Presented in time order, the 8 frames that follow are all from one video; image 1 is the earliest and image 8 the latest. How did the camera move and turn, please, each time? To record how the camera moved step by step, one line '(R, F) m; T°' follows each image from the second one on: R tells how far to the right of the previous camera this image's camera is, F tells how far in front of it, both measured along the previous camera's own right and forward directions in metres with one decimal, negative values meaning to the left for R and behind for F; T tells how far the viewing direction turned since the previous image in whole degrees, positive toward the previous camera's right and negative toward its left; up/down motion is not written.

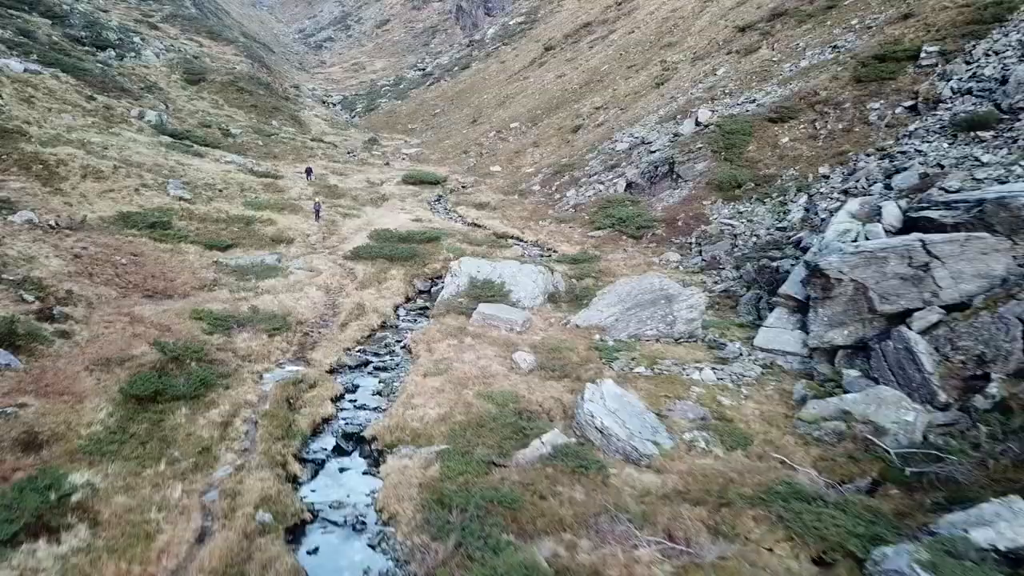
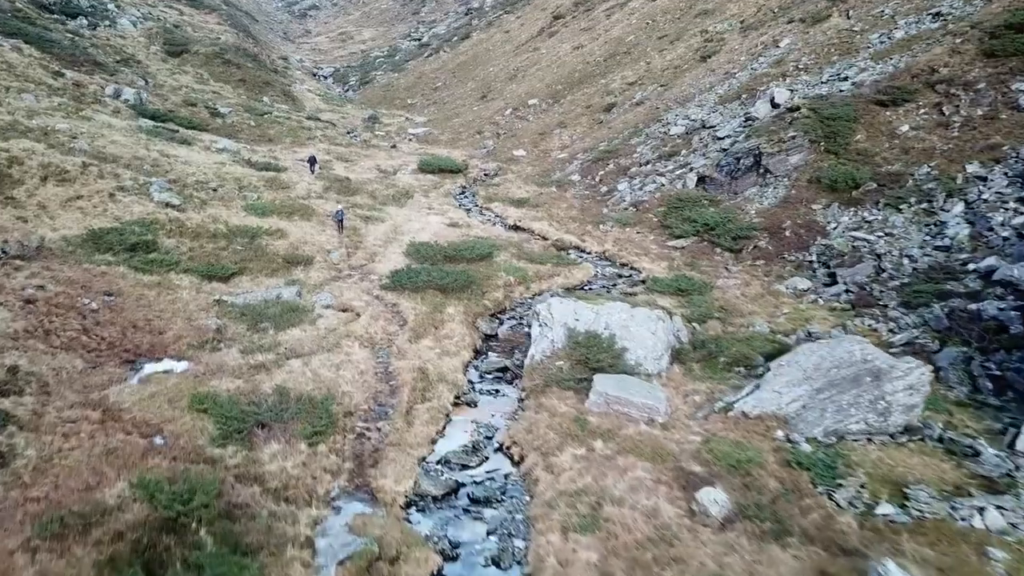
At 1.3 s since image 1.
(-2.5, +5.8) m; +1°
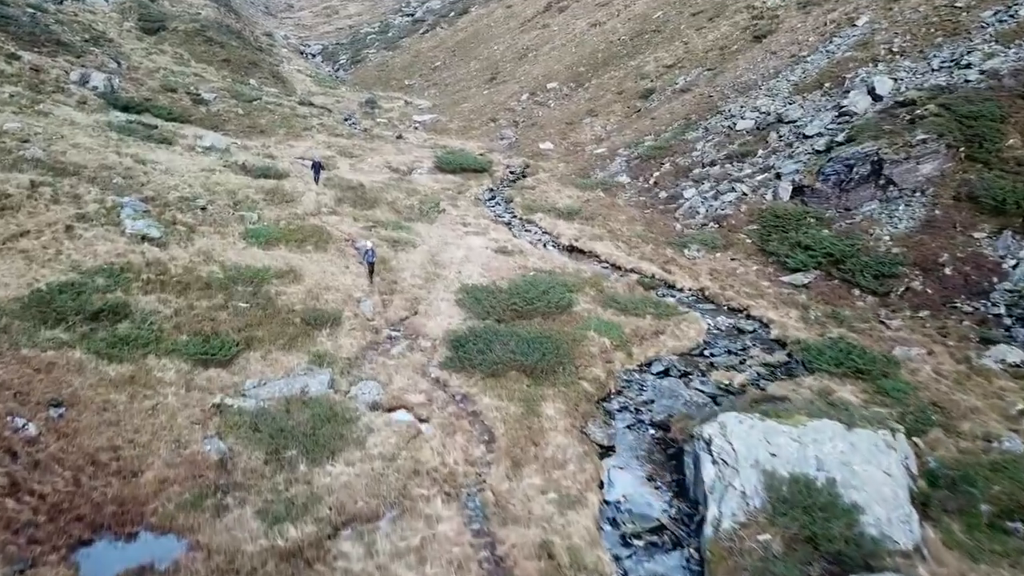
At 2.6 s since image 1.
(-2.3, +5.7) m; +1°
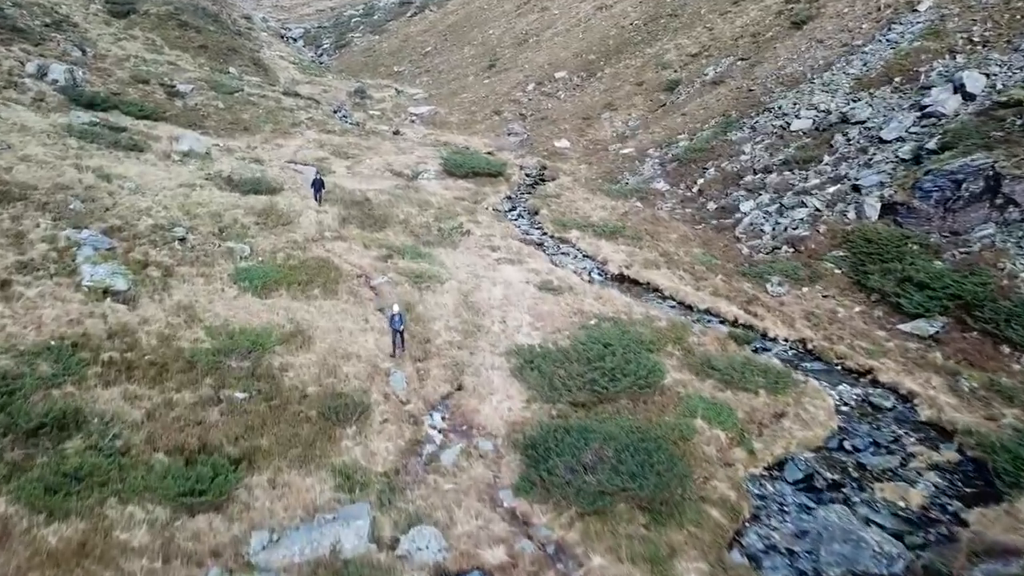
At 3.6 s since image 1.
(-1.6, +4.1) m; +1°
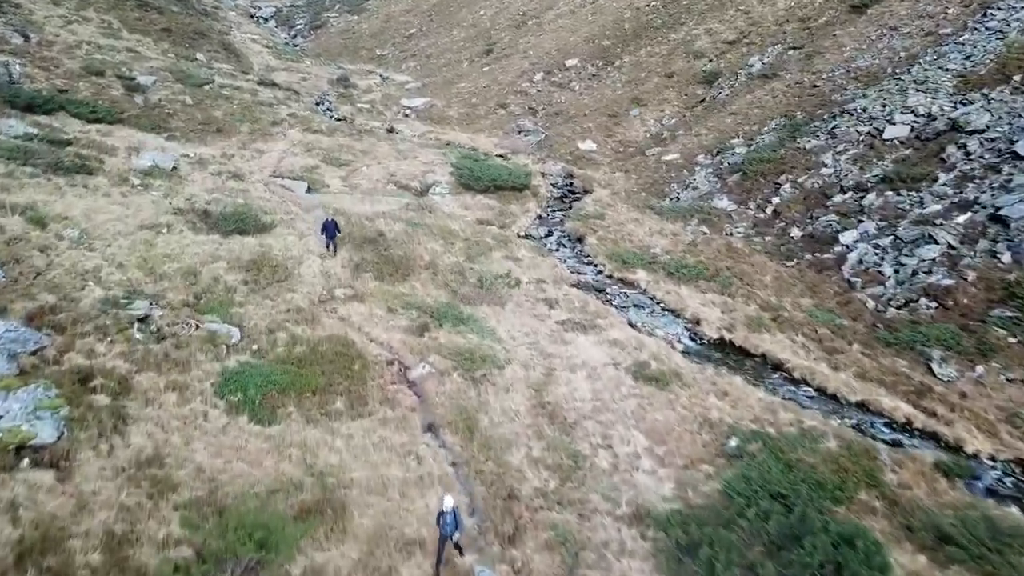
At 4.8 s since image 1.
(-2.0, +5.2) m; +2°
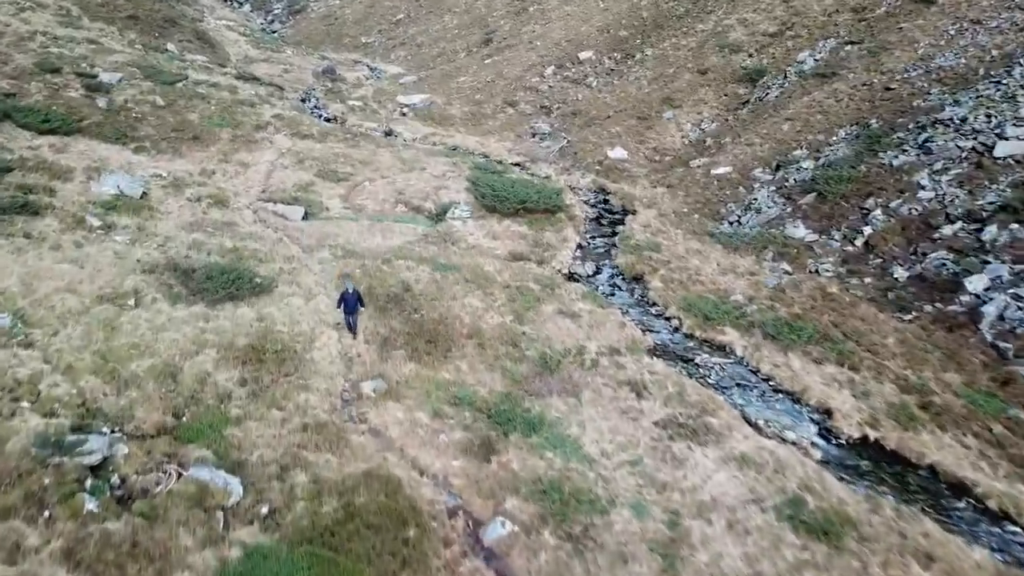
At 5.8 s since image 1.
(-1.7, +4.2) m; +2°
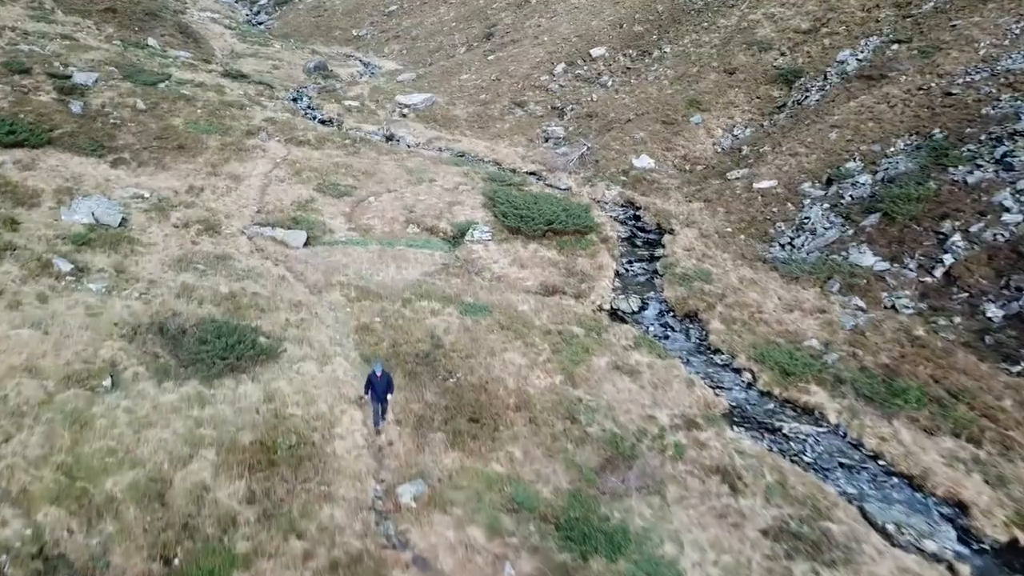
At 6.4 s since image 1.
(-1.1, +2.6) m; +1°
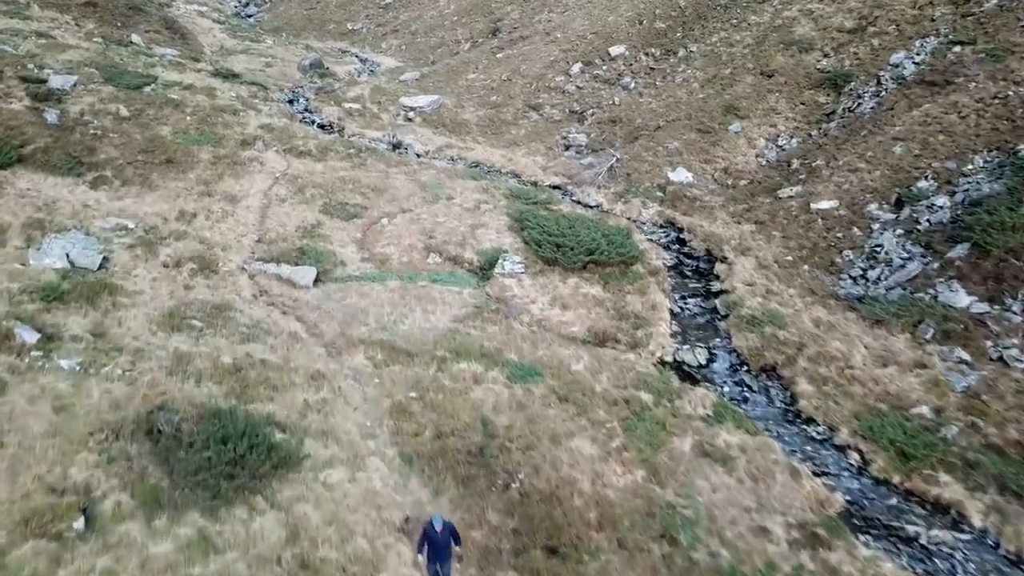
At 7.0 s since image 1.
(-1.1, +2.6) m; +1°
